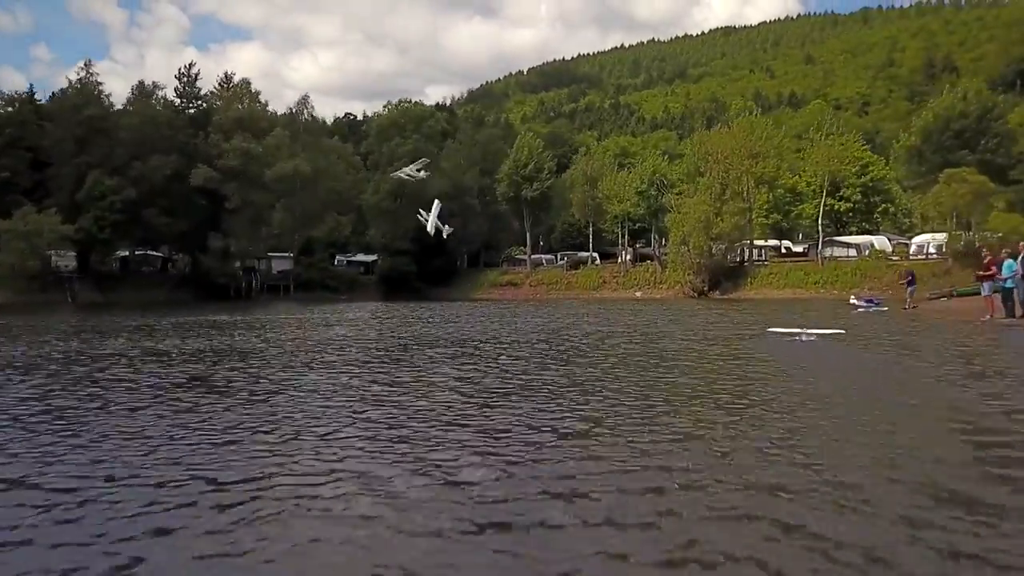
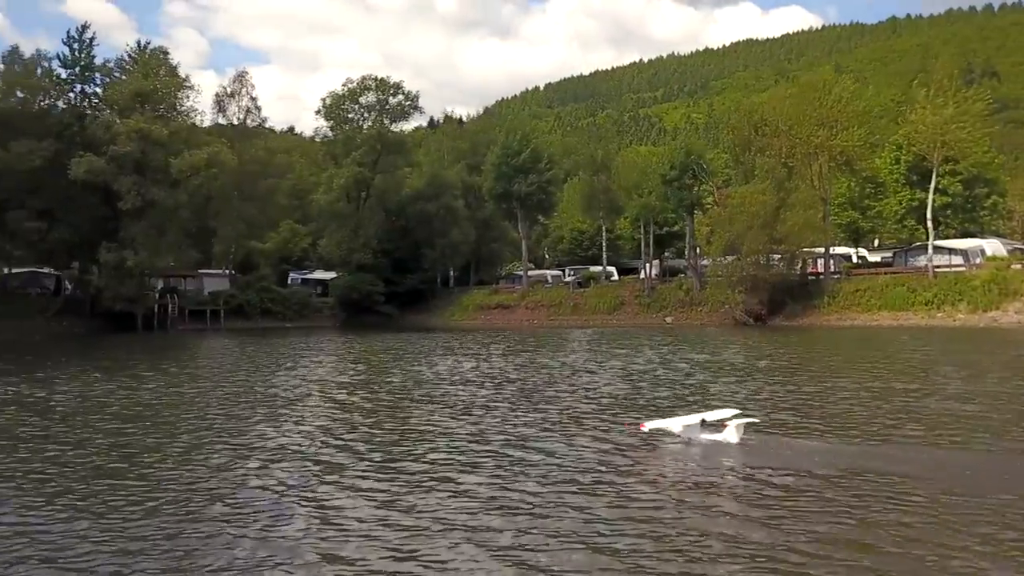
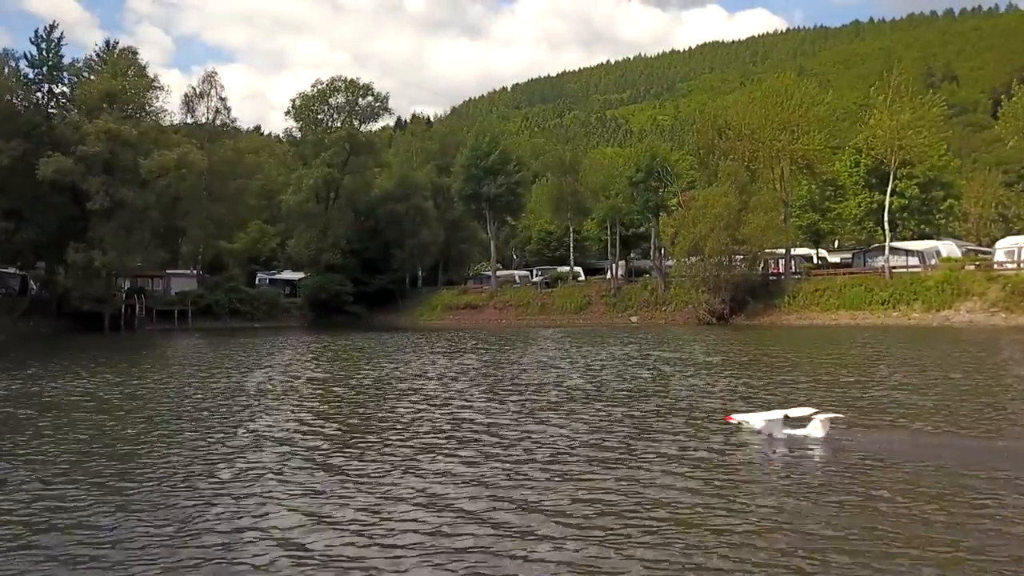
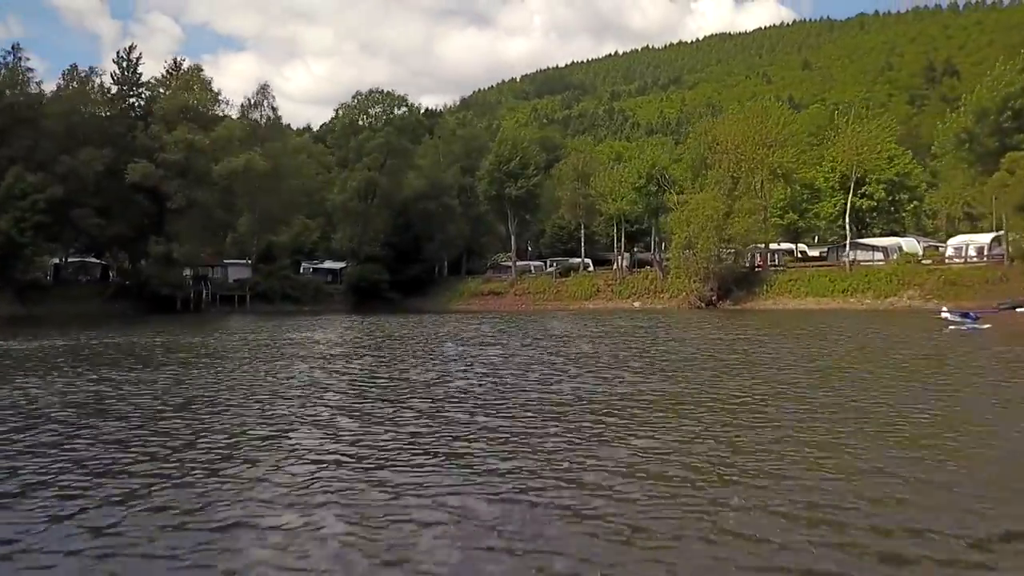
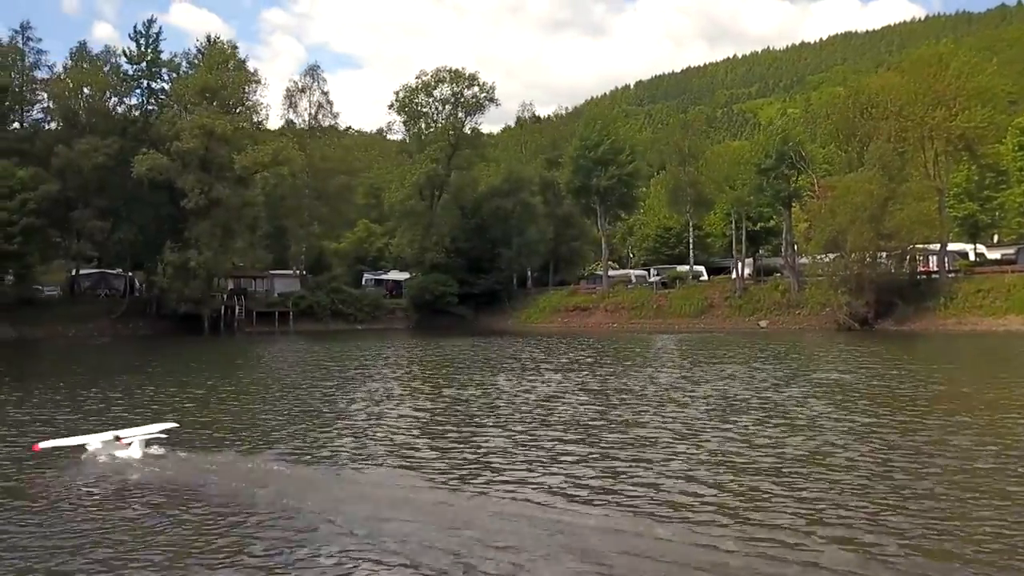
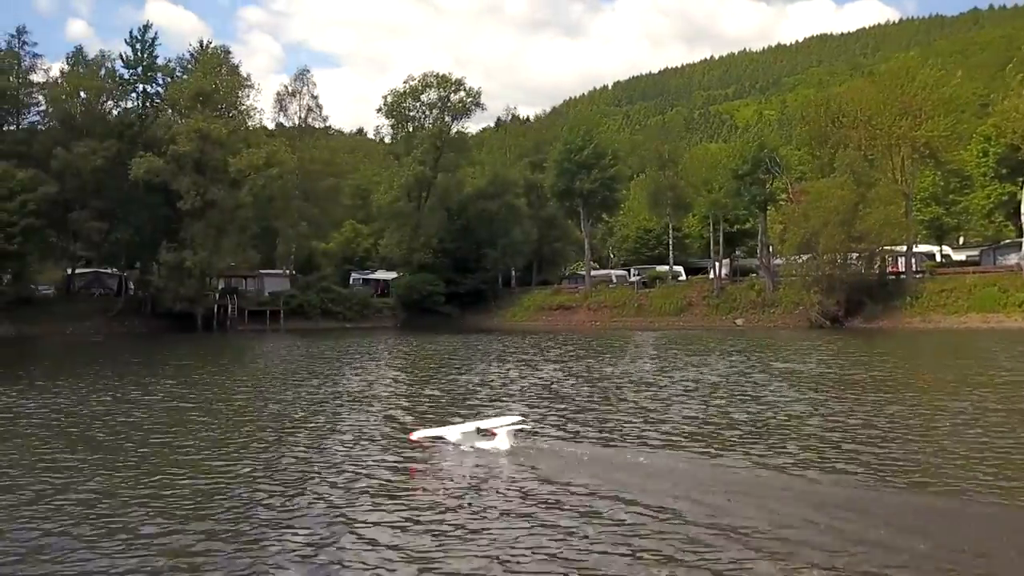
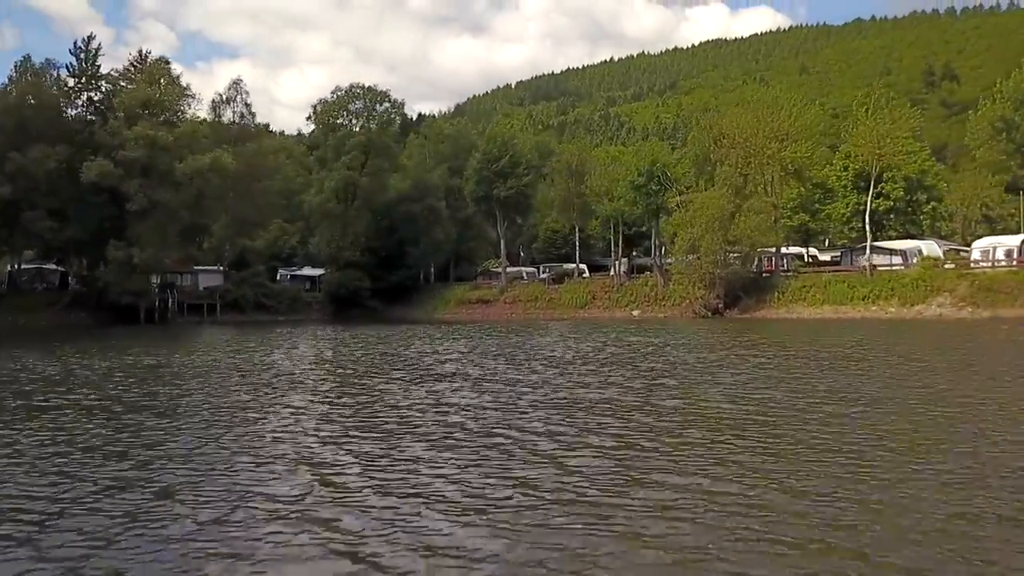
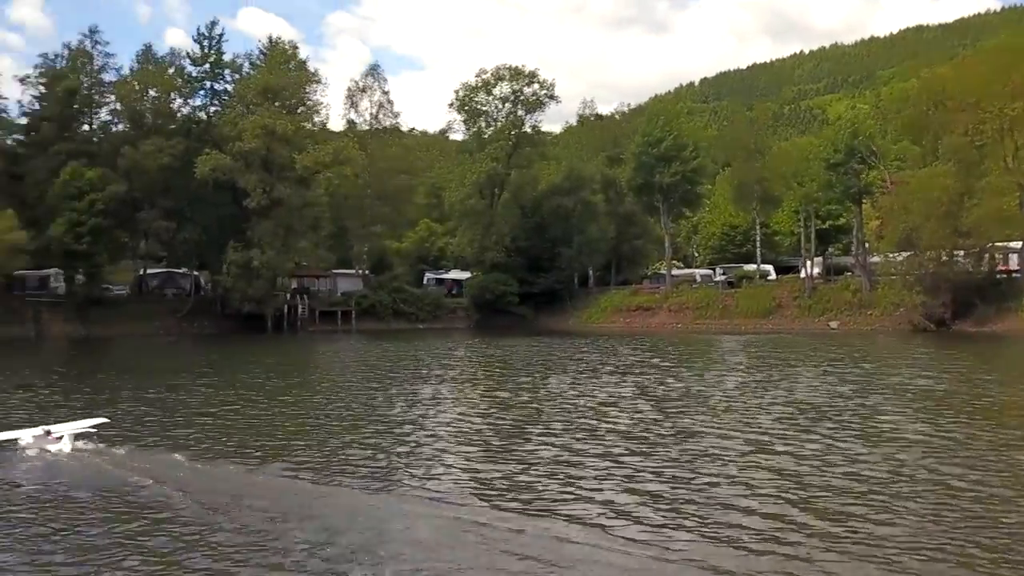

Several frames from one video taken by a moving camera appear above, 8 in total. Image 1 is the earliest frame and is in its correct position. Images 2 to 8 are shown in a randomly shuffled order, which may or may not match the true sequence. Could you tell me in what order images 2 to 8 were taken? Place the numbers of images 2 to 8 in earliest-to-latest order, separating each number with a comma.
4, 7, 3, 2, 6, 5, 8
